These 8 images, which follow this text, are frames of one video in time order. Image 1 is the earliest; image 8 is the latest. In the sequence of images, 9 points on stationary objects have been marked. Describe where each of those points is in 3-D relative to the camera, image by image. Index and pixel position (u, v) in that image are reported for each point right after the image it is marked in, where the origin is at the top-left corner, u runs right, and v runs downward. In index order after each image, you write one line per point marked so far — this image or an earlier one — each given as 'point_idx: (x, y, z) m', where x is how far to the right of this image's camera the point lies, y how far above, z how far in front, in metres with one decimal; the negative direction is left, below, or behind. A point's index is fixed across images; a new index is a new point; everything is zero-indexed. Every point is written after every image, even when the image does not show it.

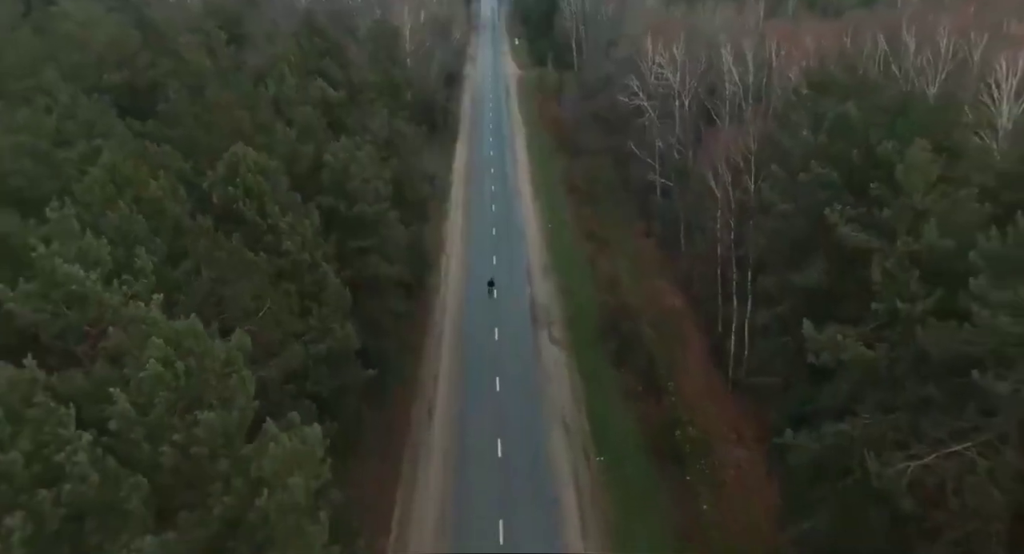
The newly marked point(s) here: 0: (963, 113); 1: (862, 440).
0: (+12.6, +4.6, +19.7) m
1: (+8.2, -3.8, +16.4) m
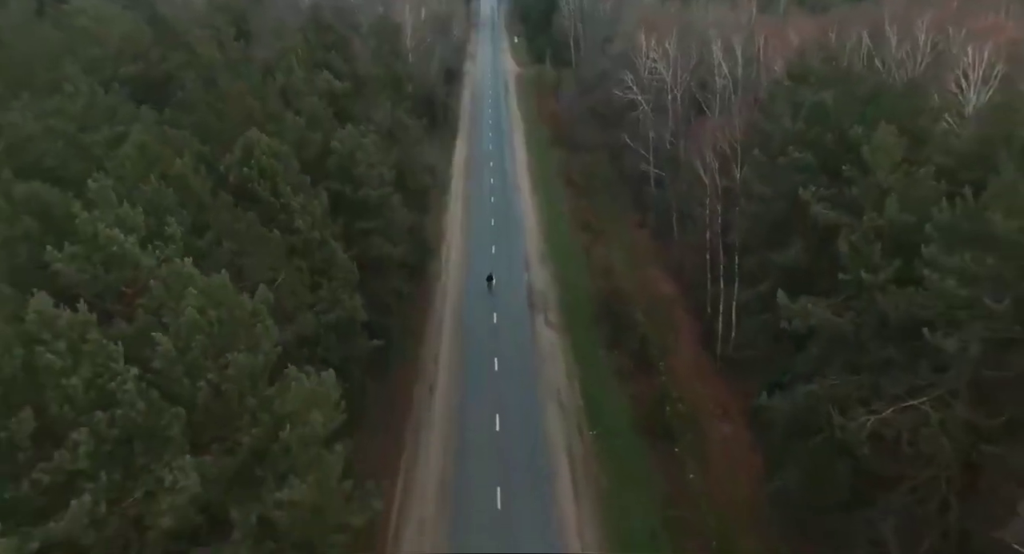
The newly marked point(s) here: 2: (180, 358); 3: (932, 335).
0: (+12.5, +5.3, +21.2) m
1: (+8.1, -3.1, +17.9) m
2: (-5.4, -1.3, +11.6) m
3: (+9.3, -1.2, +15.7) m
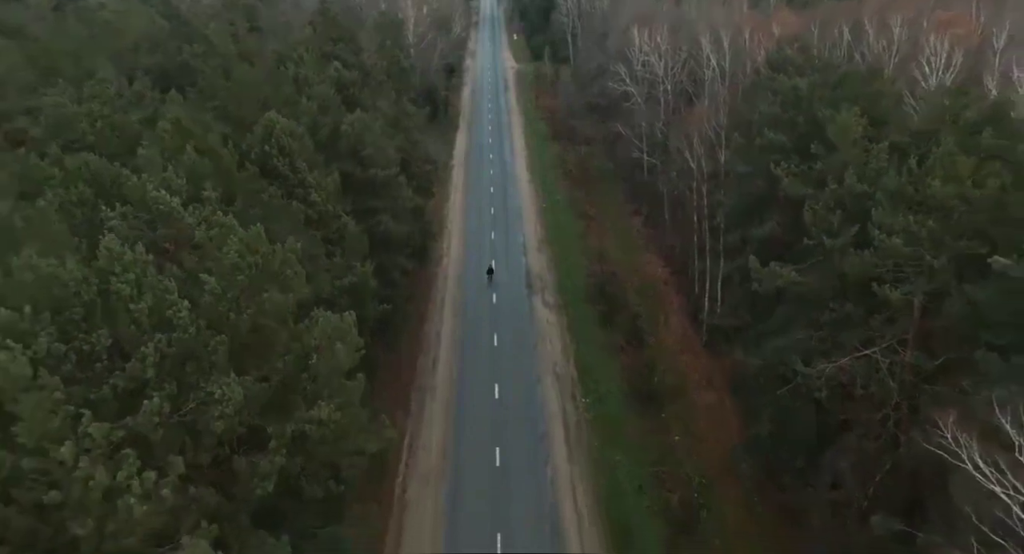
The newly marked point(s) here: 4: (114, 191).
0: (+12.4, +6.3, +23.1) m
1: (+8.0, -2.1, +19.8) m
2: (-5.5, -0.3, +13.5) m
3: (+9.2, -0.3, +17.7) m
4: (-9.2, +2.0, +16.0) m
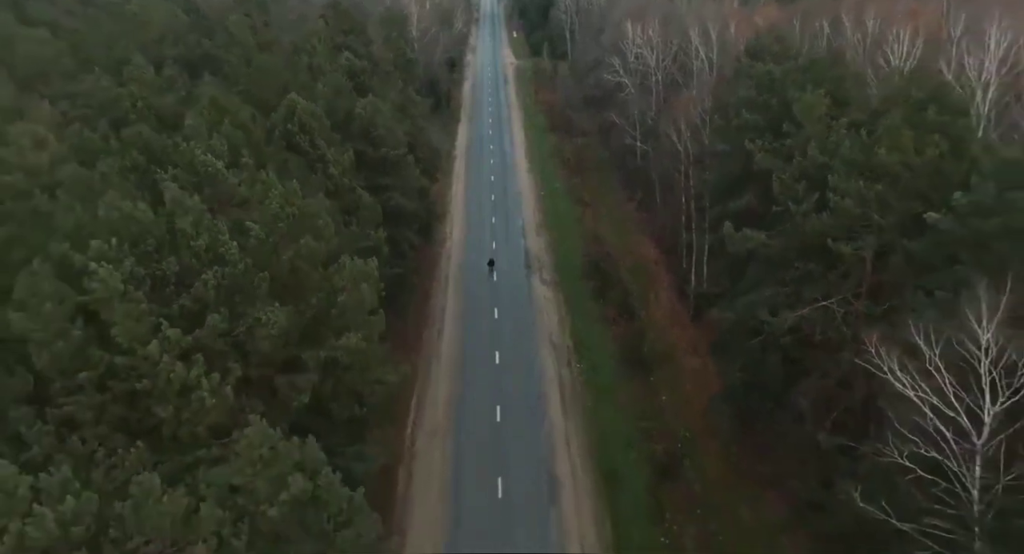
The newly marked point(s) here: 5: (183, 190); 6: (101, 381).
0: (+12.4, +7.5, +25.5) m
1: (+8.0, -0.9, +22.2) m
2: (-5.5, +0.9, +15.9) m
3: (+9.2, +0.9, +20.1) m
4: (-9.2, +3.1, +18.4) m
5: (-7.5, +2.1, +16.2) m
6: (-7.1, -1.8, +12.2) m
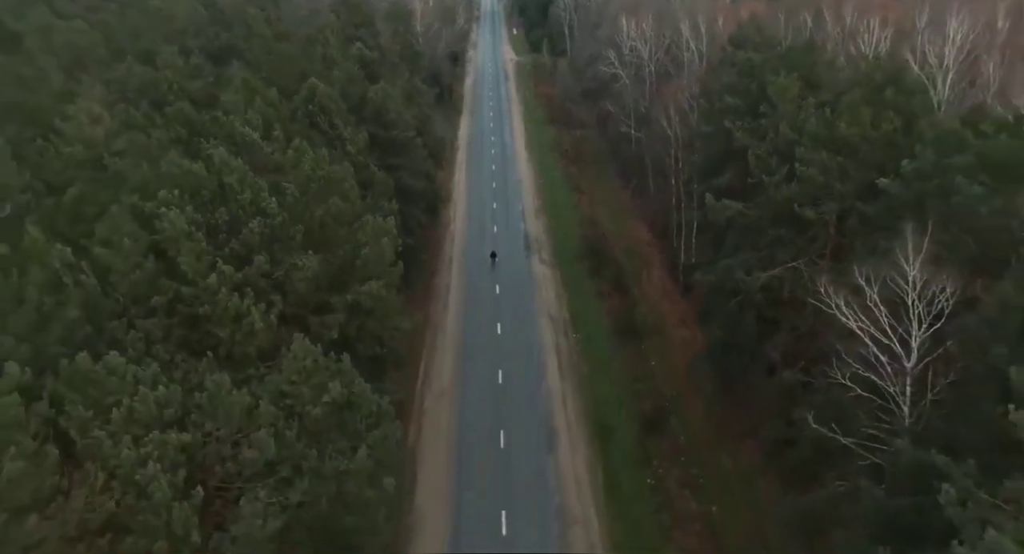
0: (+12.4, +8.7, +27.9) m
1: (+8.0, +0.3, +24.6) m
2: (-5.4, +2.1, +18.3) m
3: (+9.2, +2.1, +22.5) m
4: (-9.2, +4.4, +20.8) m
5: (-7.4, +3.3, +18.6) m
6: (-7.1, -0.6, +14.6) m
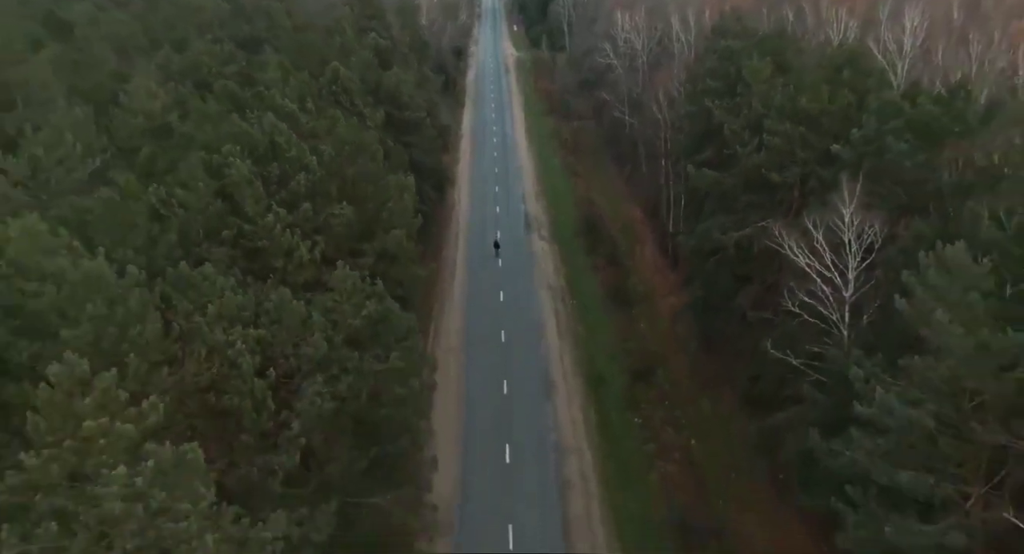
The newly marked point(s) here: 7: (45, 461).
0: (+12.5, +10.2, +31.1) m
1: (+8.1, +1.9, +27.8) m
2: (-5.3, +3.6, +21.5) m
3: (+9.4, +3.7, +25.7) m
4: (-9.1, +5.9, +24.0) m
5: (-7.3, +4.8, +21.8) m
6: (-7.0, +0.9, +17.8) m
7: (-6.3, -2.4, +9.6) m
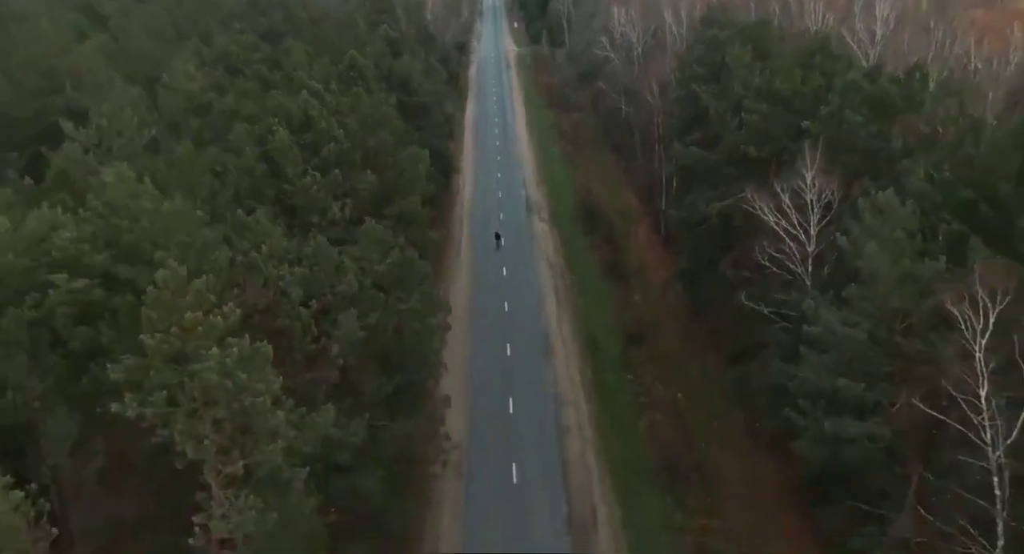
0: (+12.6, +11.6, +33.8) m
1: (+8.2, +3.2, +30.5) m
2: (-5.2, +5.0, +24.2) m
3: (+9.5, +5.1, +28.4) m
4: (-9.0, +7.3, +26.7) m
5: (-7.2, +6.2, +24.5) m
6: (-6.8, +2.2, +20.5) m
7: (-6.2, -1.1, +12.4) m
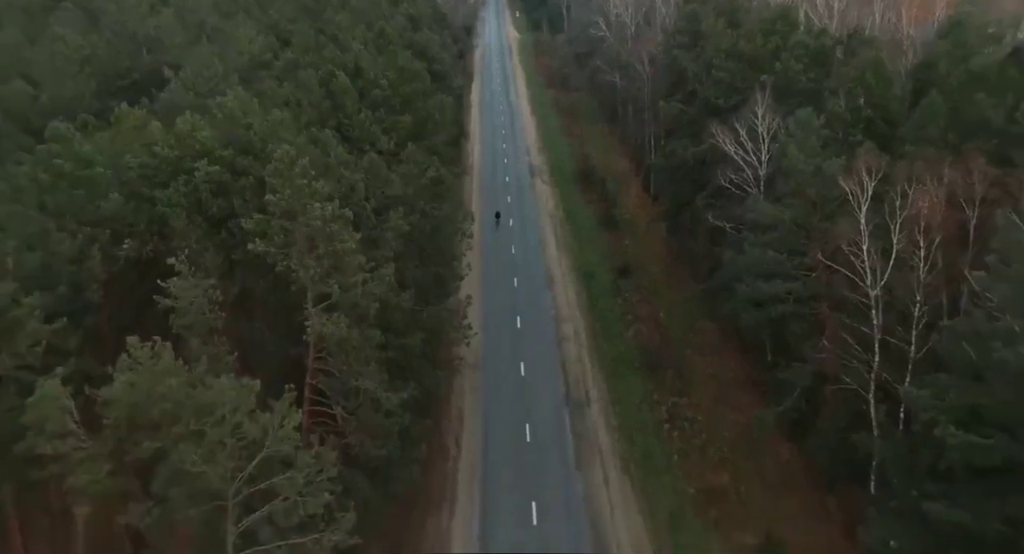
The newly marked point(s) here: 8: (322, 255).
0: (+13.0, +14.9, +39.0) m
1: (+8.6, +6.5, +35.9) m
2: (-4.8, +8.1, +29.6) m
3: (+9.9, +8.3, +33.7) m
4: (-8.6, +10.5, +32.0) m
5: (-6.8, +9.4, +29.8) m
6: (-6.5, +5.4, +25.9) m
7: (-5.8, +1.9, +17.7) m
8: (-4.8, +0.5, +18.1) m
